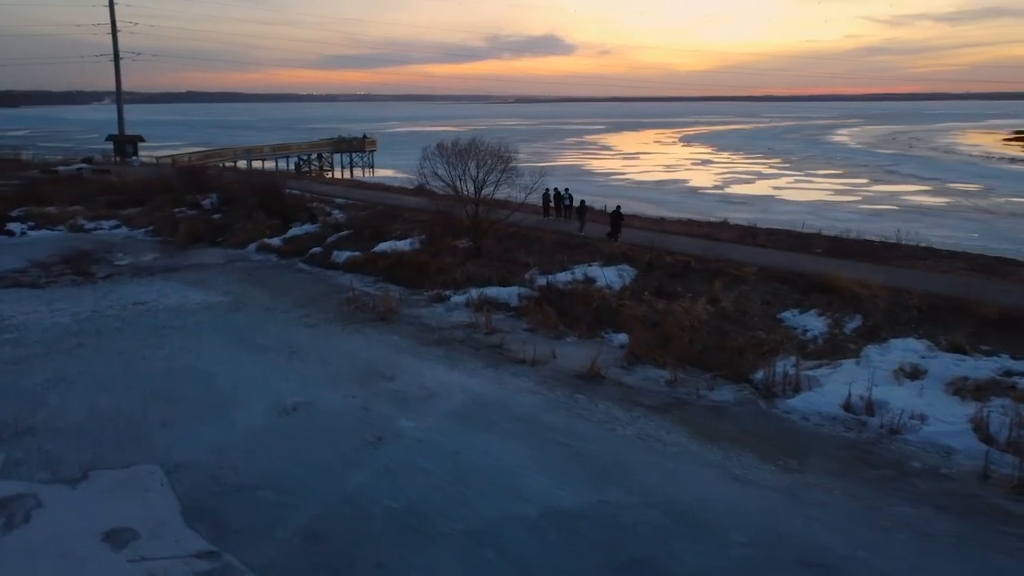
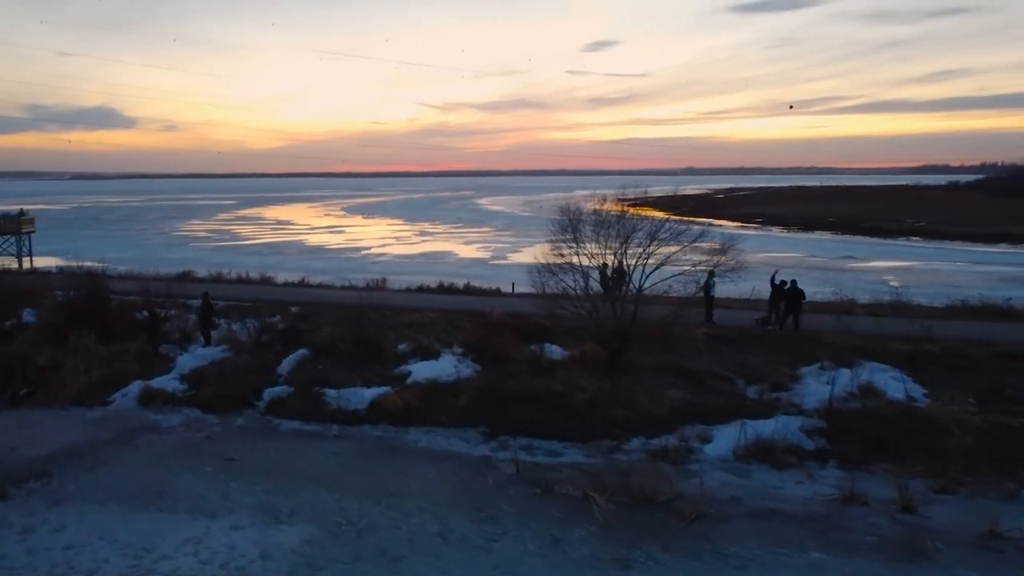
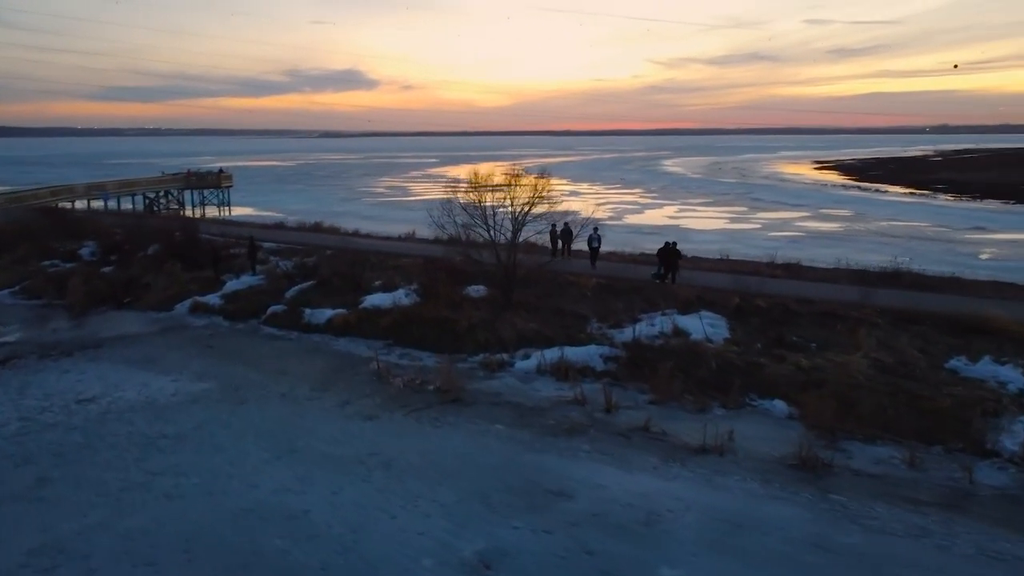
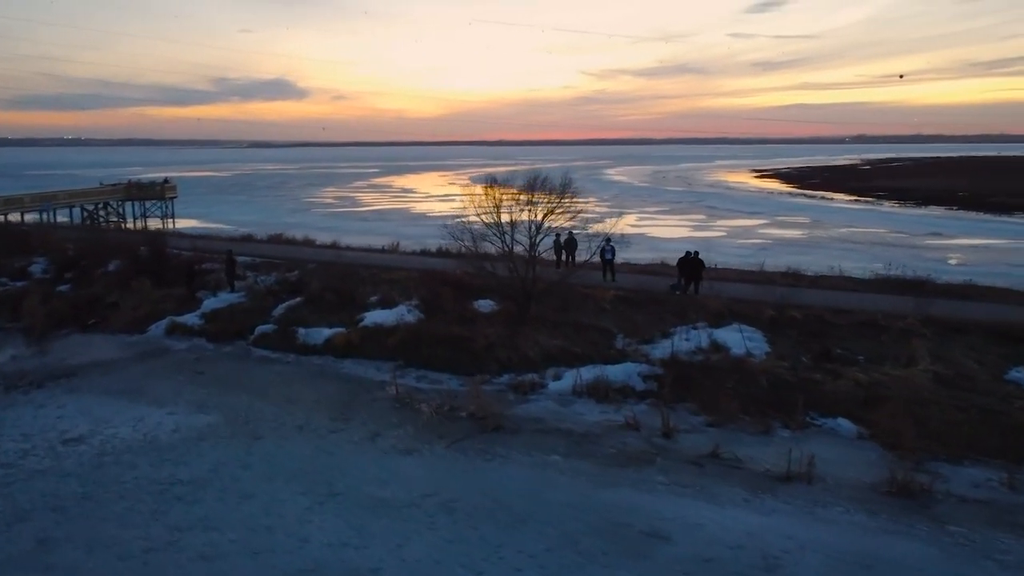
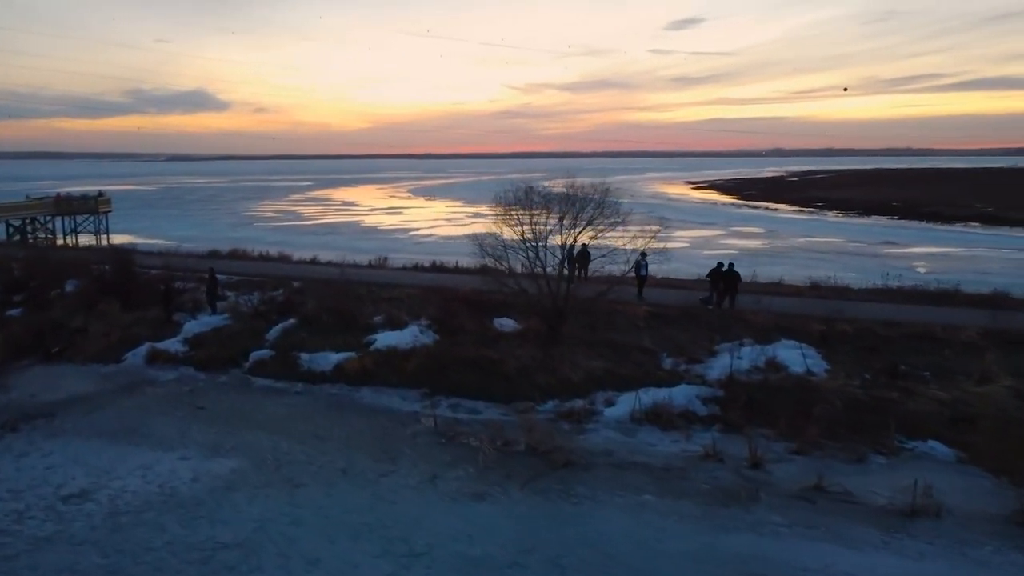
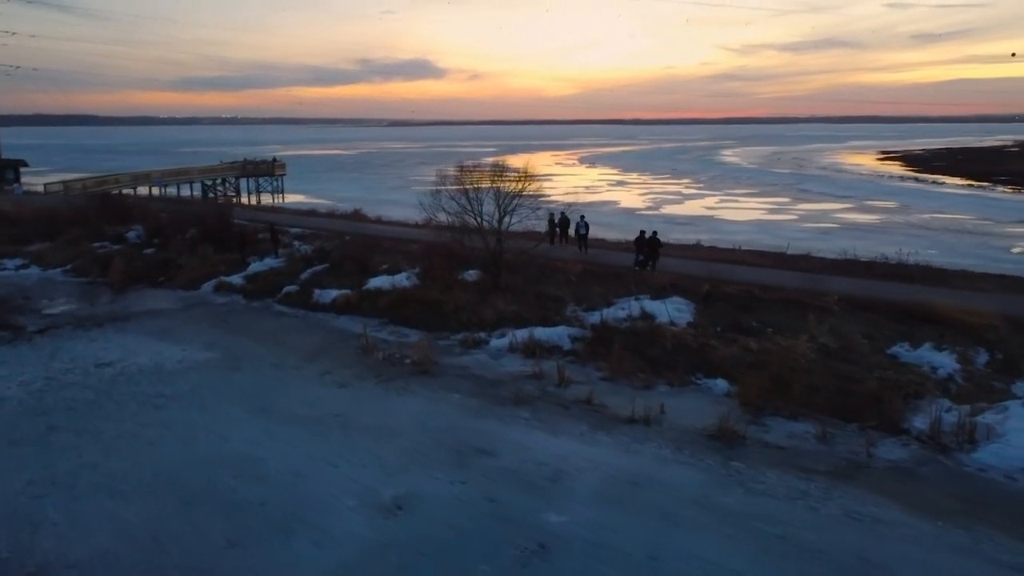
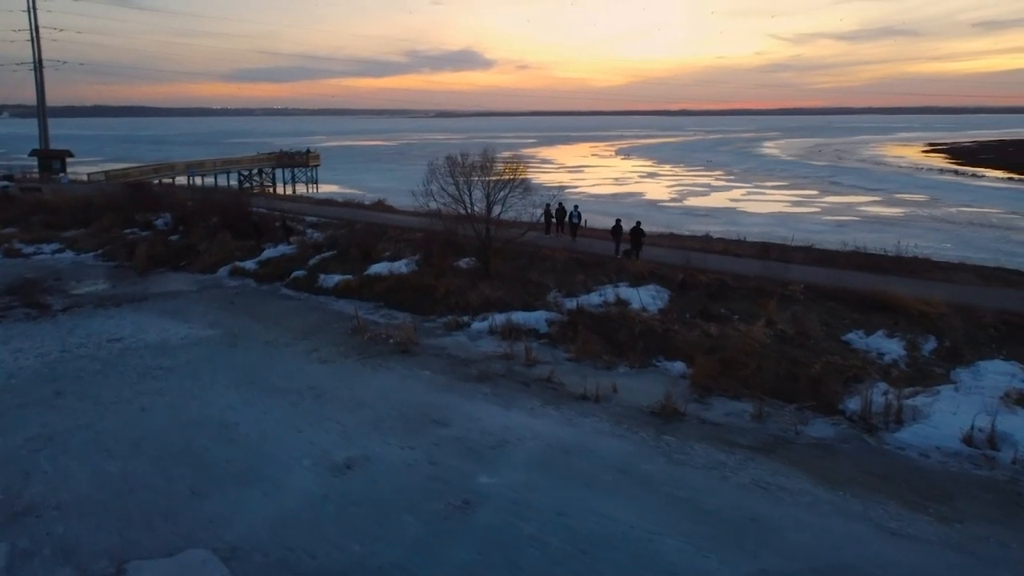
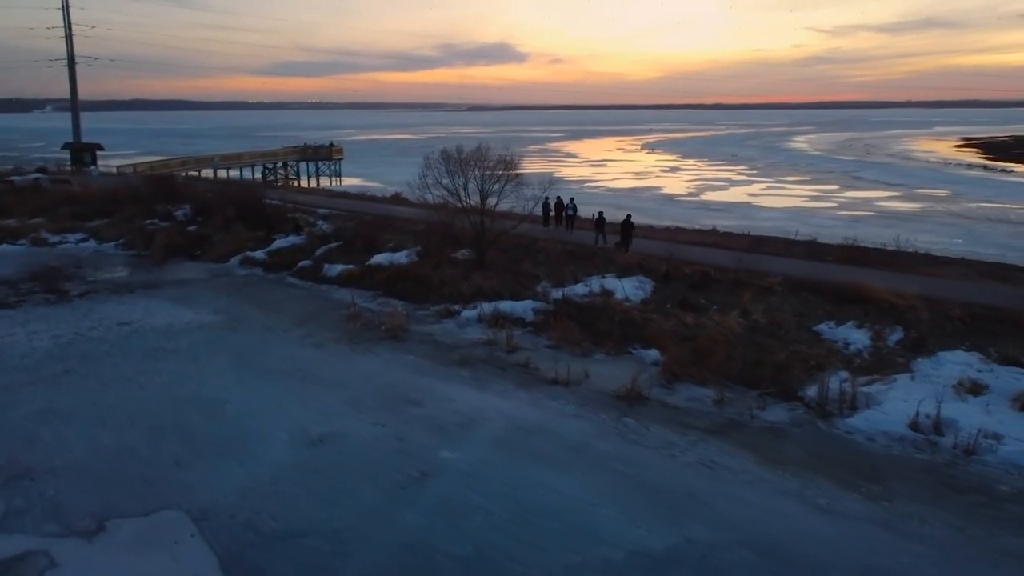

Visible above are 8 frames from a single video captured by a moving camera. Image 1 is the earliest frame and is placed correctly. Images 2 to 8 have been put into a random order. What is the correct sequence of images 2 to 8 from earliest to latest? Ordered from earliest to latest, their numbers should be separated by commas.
8, 7, 6, 3, 4, 5, 2
